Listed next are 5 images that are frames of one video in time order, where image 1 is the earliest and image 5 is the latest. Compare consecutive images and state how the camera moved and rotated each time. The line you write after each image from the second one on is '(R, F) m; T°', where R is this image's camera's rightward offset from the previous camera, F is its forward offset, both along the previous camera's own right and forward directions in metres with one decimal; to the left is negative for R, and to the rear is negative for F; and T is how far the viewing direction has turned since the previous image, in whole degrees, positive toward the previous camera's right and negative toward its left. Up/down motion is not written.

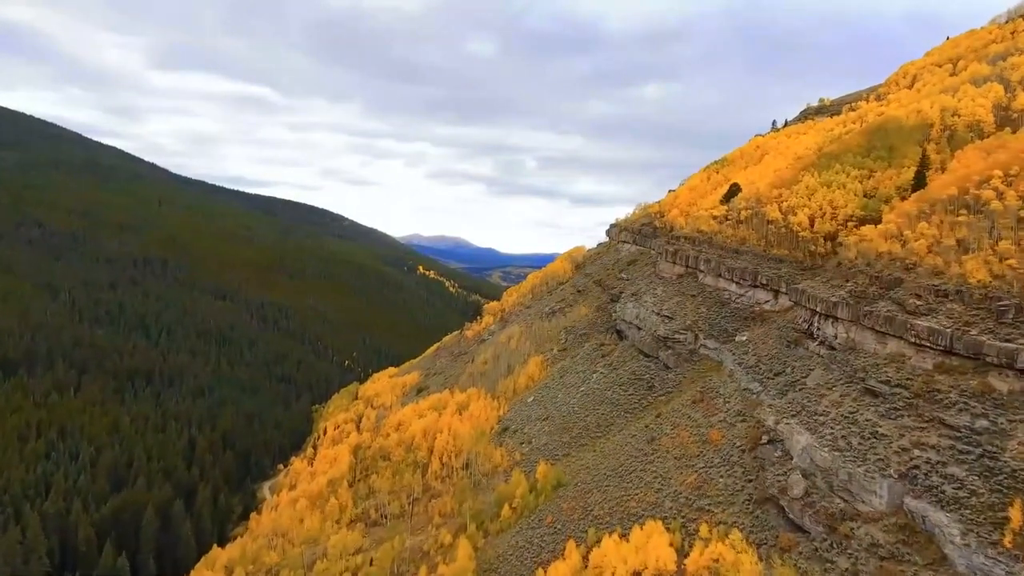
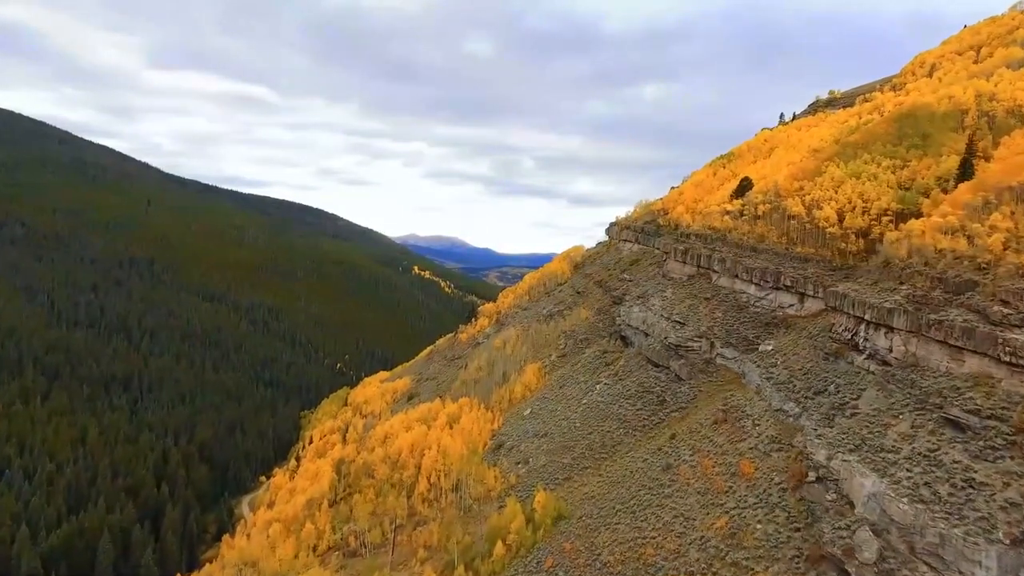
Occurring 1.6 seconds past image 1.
(+0.1, +2.9) m; 0°
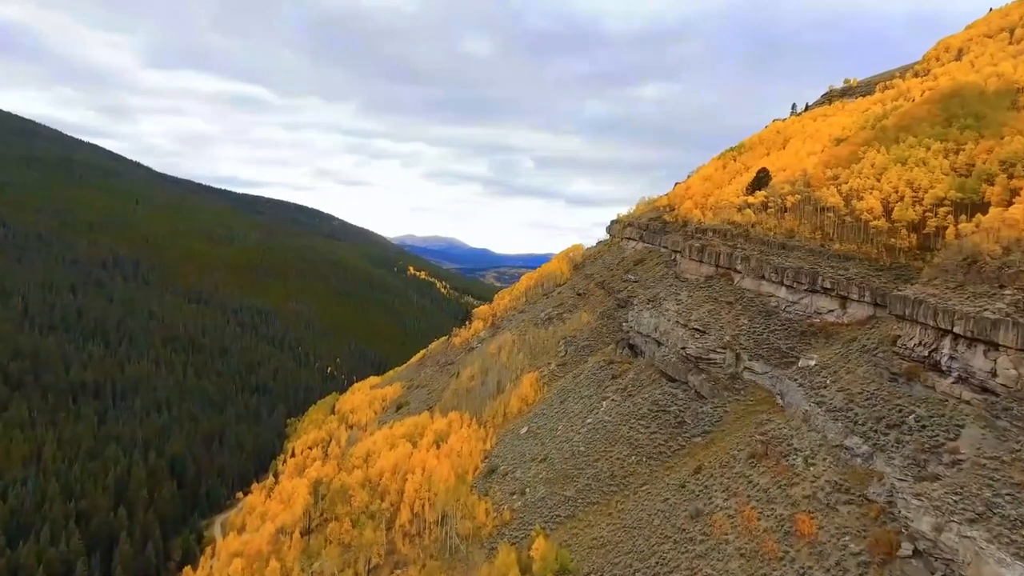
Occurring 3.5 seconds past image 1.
(+0.1, +3.5) m; 0°
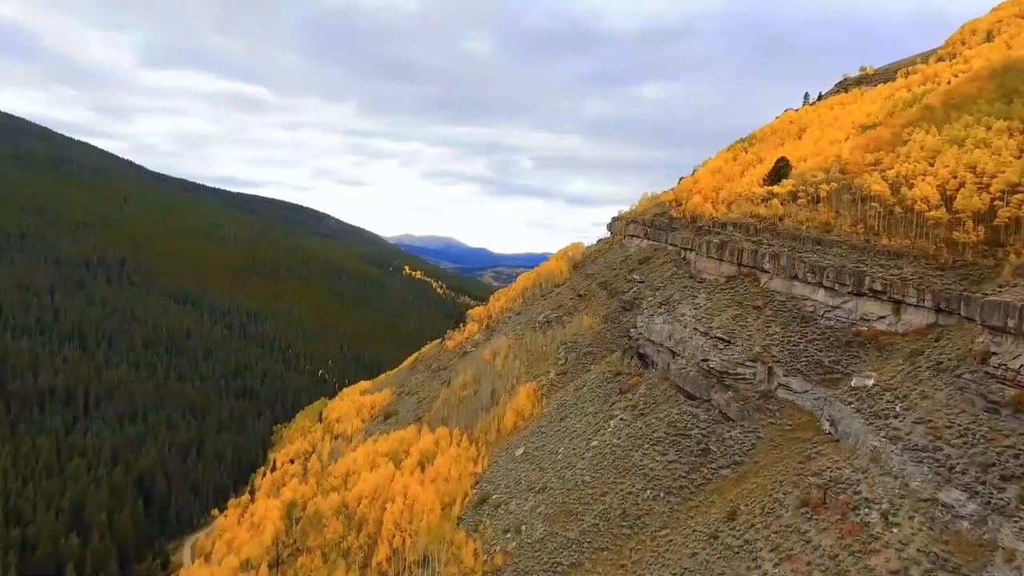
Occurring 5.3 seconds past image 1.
(+0.2, +3.2) m; 0°
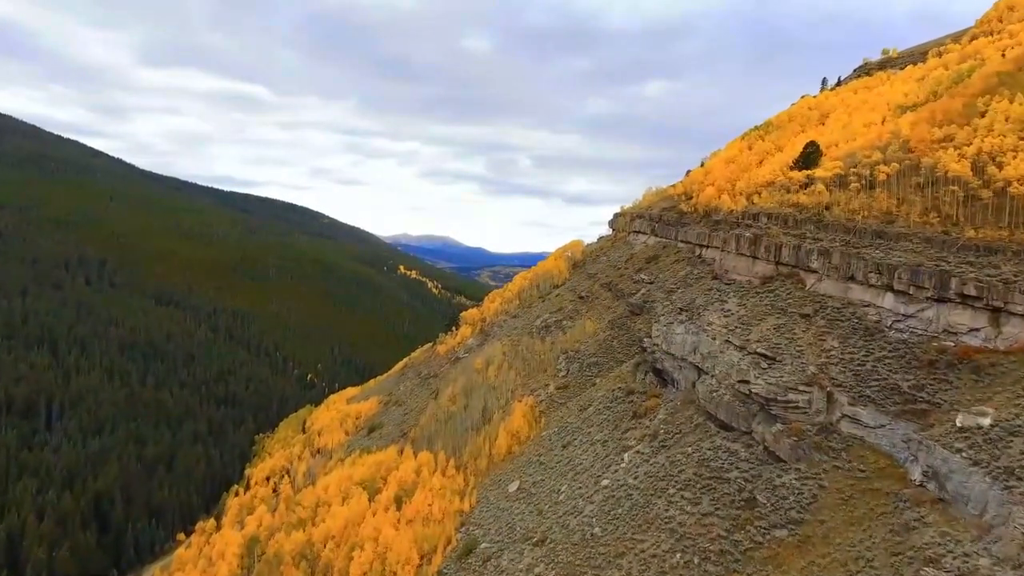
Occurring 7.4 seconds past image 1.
(+0.2, +3.8) m; 0°
